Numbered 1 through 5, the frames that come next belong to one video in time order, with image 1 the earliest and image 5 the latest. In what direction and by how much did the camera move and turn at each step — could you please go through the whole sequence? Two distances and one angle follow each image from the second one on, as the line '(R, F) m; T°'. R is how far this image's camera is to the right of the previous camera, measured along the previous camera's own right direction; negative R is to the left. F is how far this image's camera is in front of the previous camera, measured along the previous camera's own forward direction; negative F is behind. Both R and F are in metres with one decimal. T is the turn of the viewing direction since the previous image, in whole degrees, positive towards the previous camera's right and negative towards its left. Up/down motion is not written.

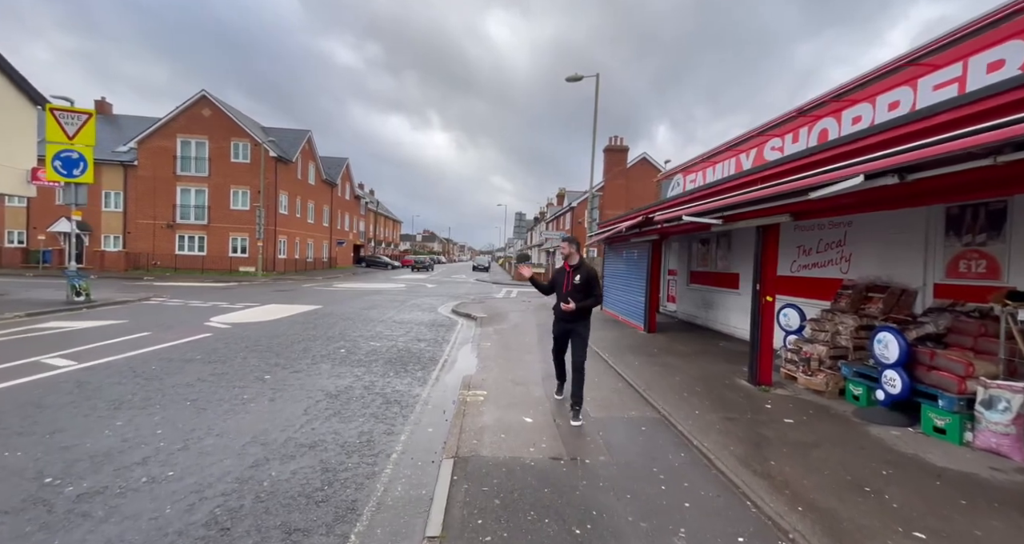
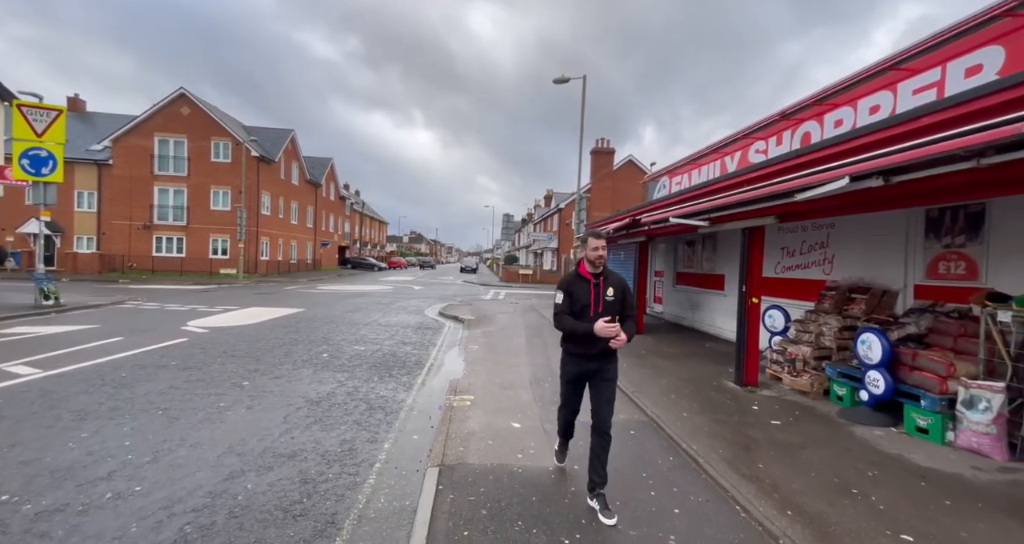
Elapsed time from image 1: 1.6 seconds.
(0.0, +0.1) m; +2°
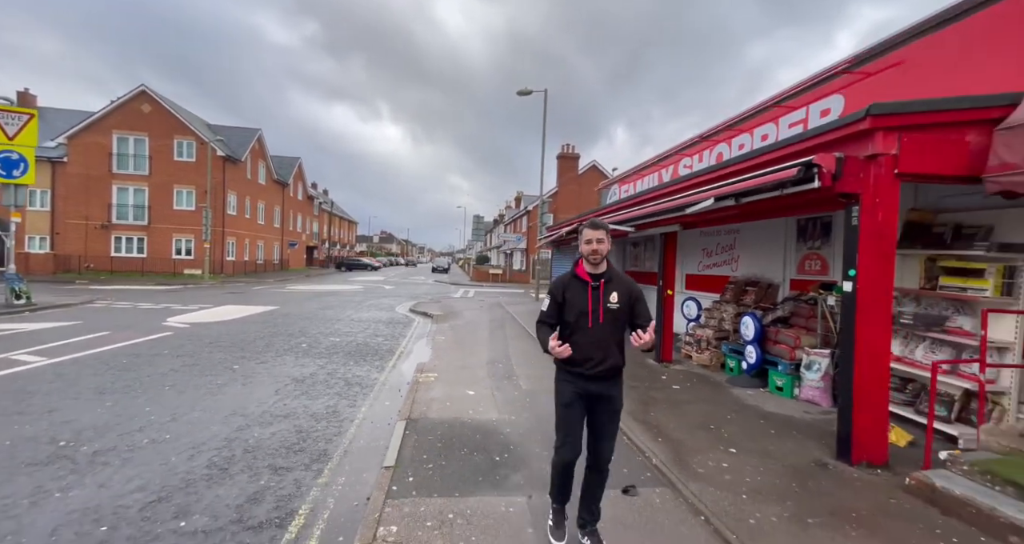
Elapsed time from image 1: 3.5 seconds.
(+0.2, -1.1) m; +4°
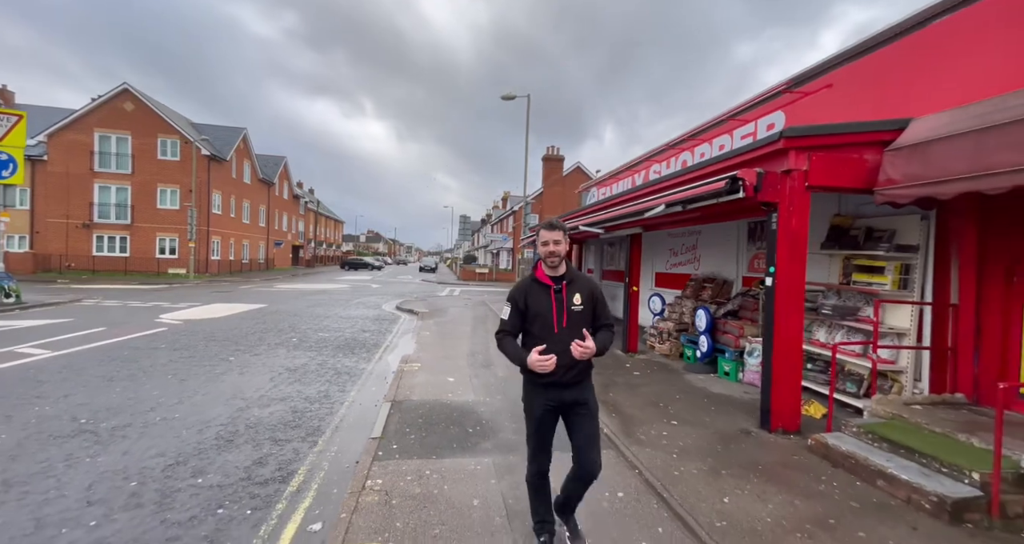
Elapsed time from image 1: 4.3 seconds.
(+0.2, -0.6) m; +2°
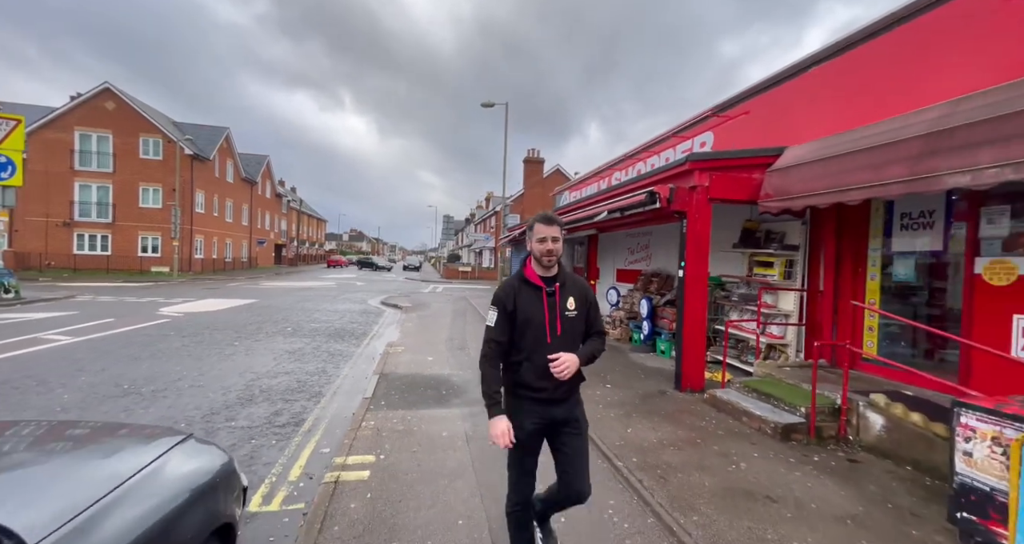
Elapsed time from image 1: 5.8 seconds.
(+0.3, -1.1) m; +2°
